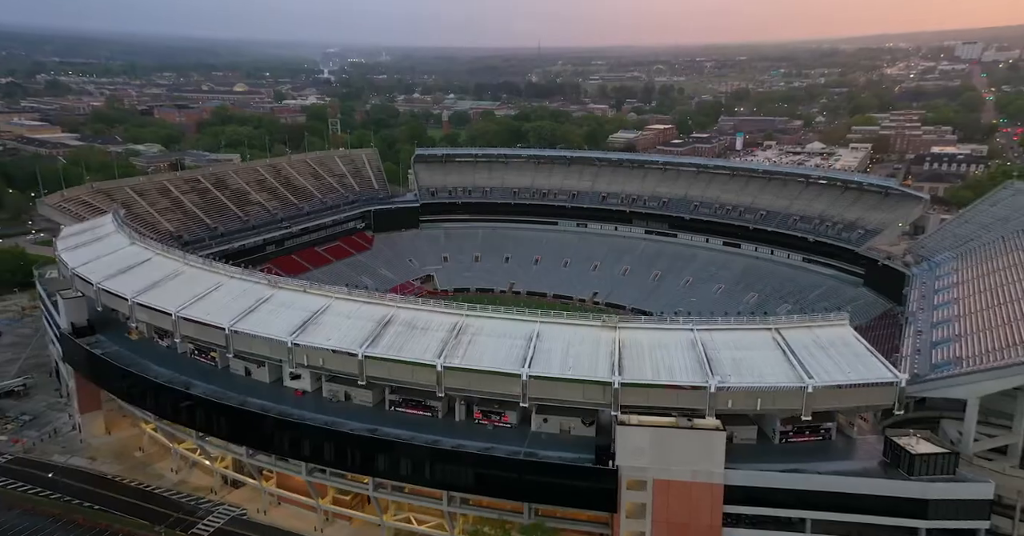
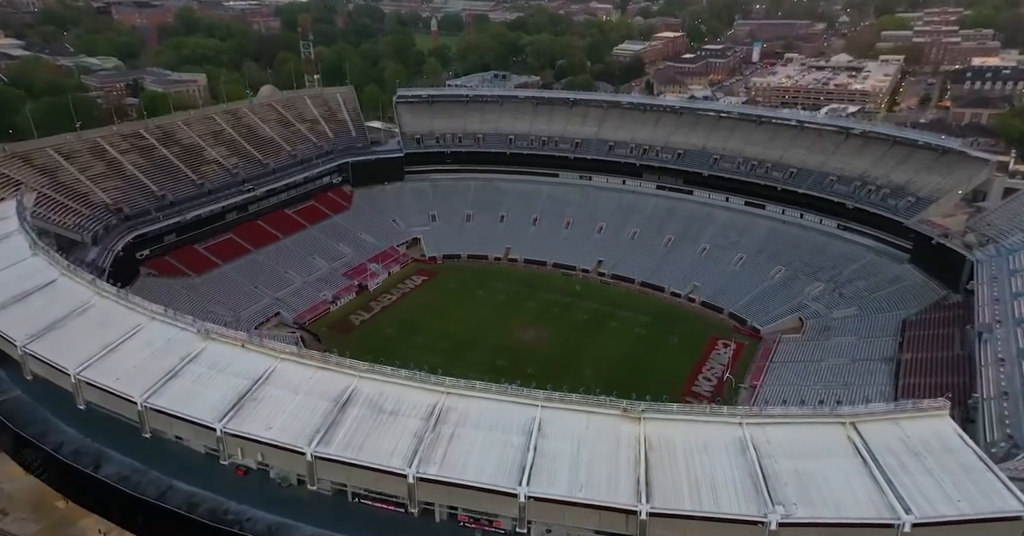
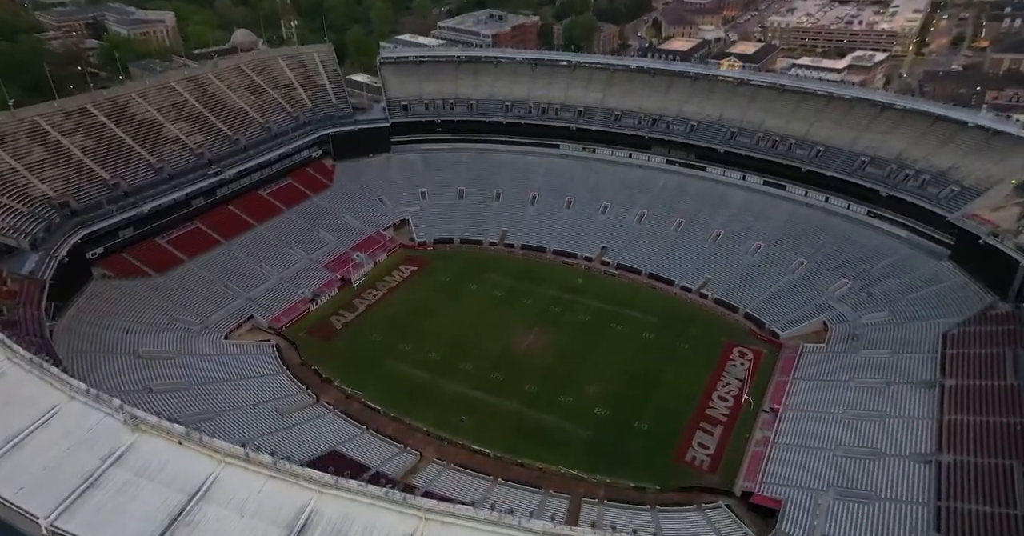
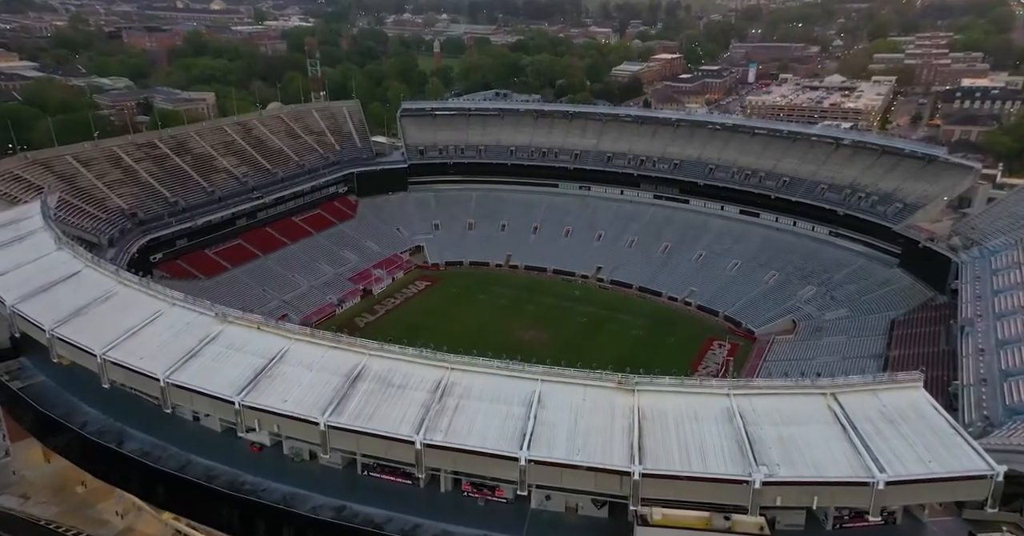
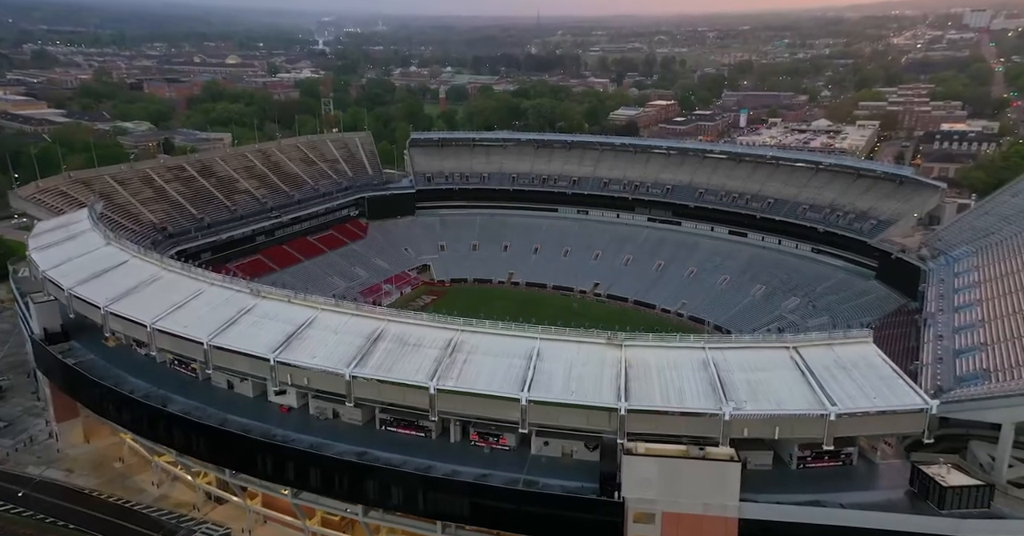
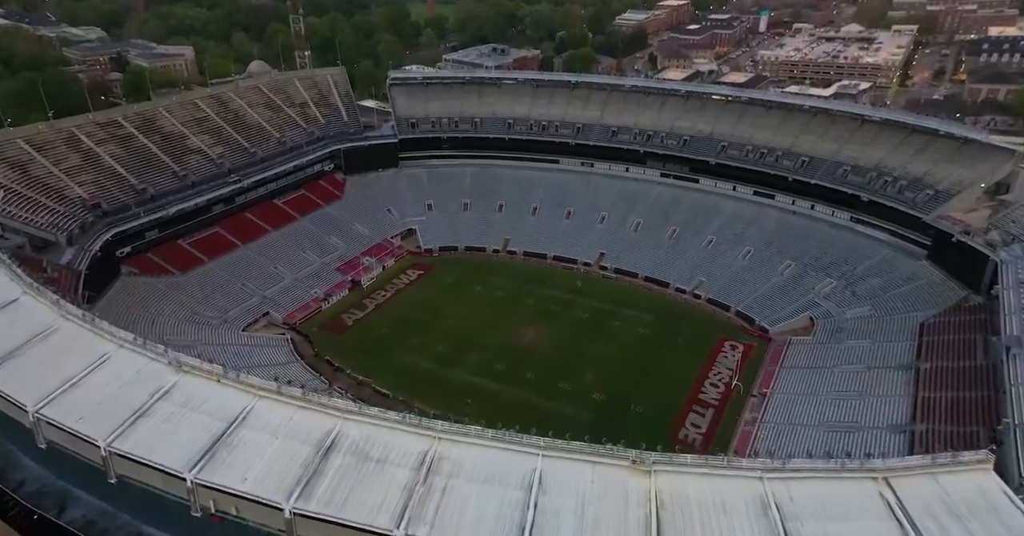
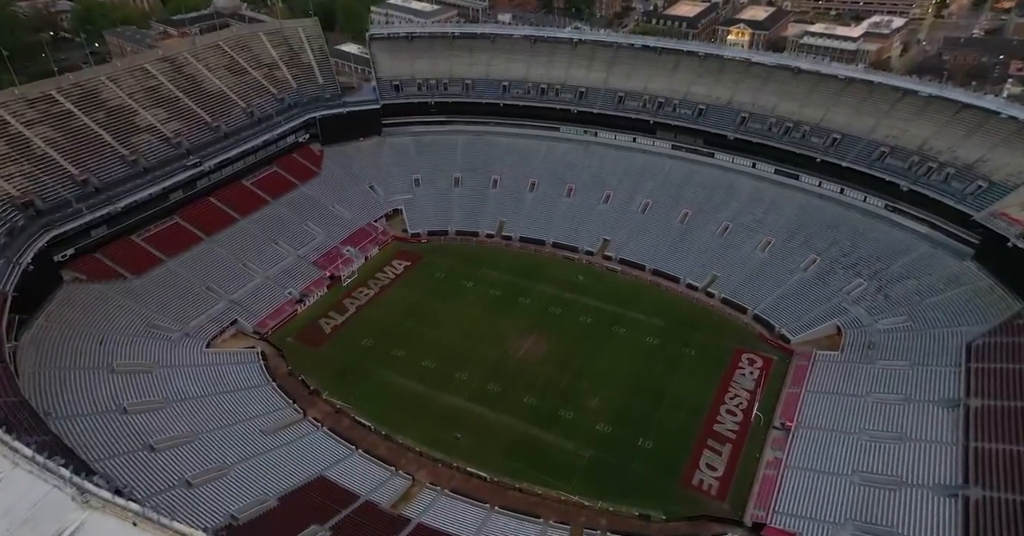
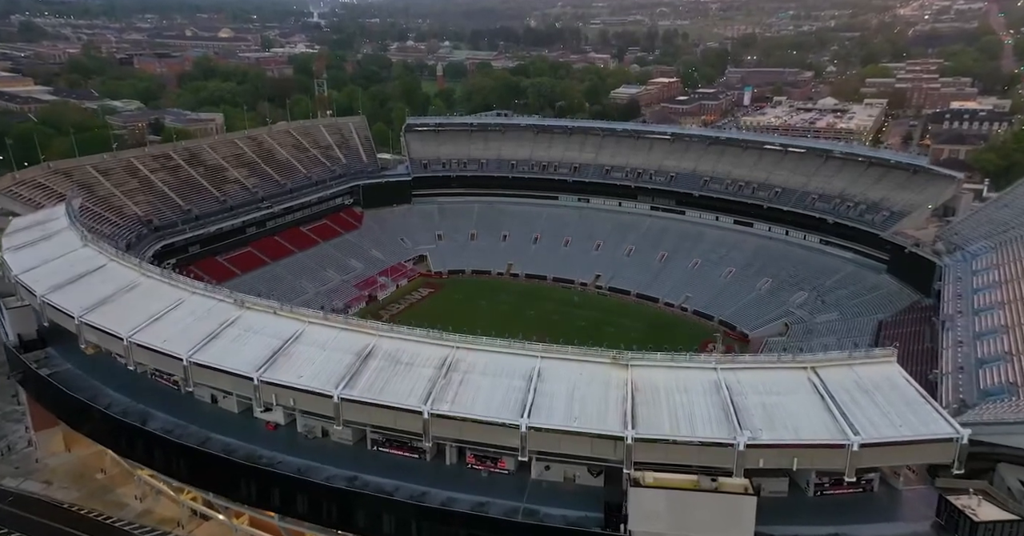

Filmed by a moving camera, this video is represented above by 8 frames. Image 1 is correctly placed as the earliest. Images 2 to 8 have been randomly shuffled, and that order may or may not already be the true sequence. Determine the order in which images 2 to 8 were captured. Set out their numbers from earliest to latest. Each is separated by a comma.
5, 8, 4, 2, 6, 3, 7
